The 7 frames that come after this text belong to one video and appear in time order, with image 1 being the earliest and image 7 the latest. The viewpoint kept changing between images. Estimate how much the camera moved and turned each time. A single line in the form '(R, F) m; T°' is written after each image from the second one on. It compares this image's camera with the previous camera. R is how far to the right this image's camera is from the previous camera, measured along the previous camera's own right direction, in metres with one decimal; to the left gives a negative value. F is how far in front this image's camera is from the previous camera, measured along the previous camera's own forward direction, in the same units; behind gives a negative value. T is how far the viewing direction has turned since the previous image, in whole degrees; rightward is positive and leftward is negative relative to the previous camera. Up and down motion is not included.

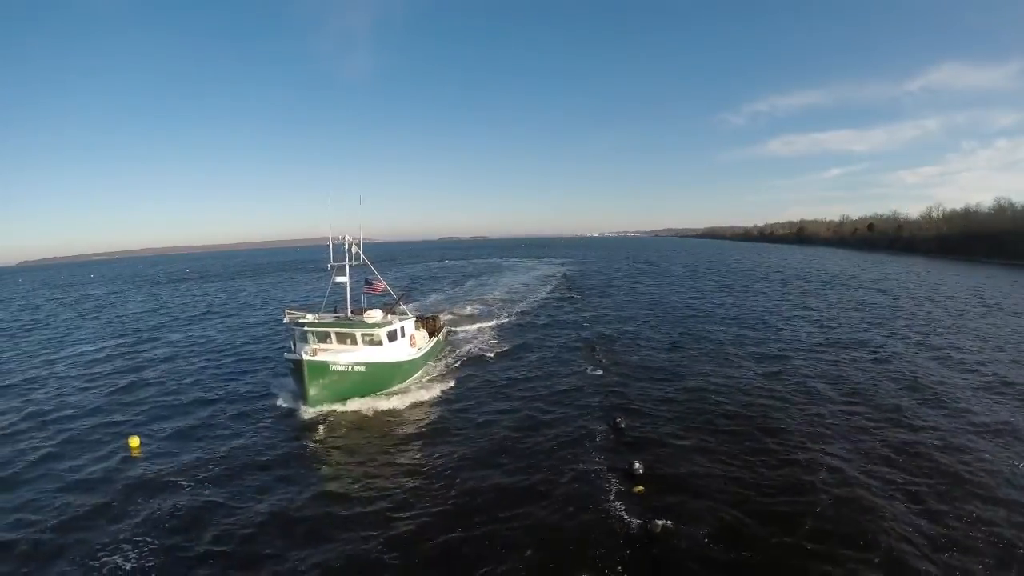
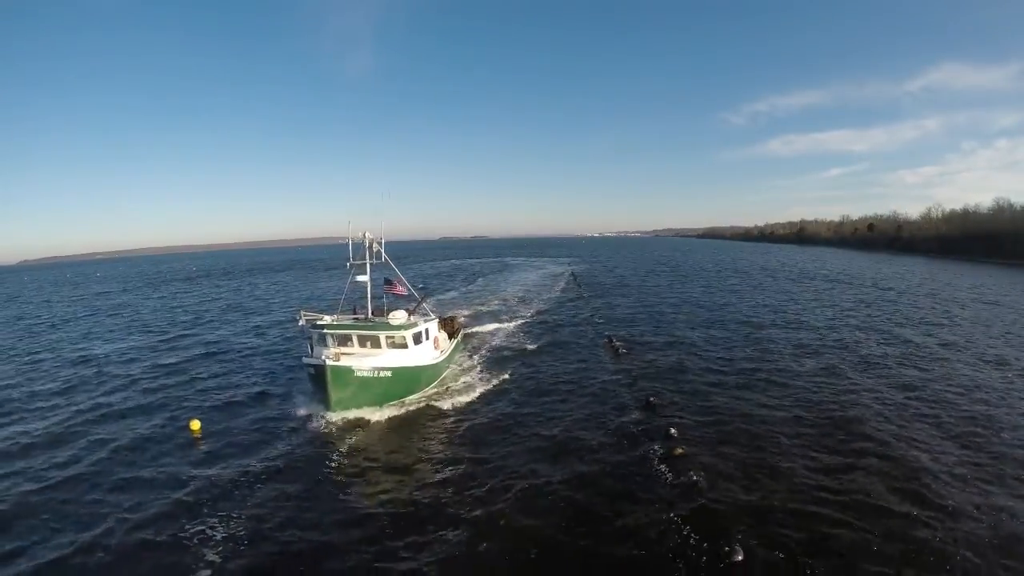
(-1.1, -1.0) m; 0°
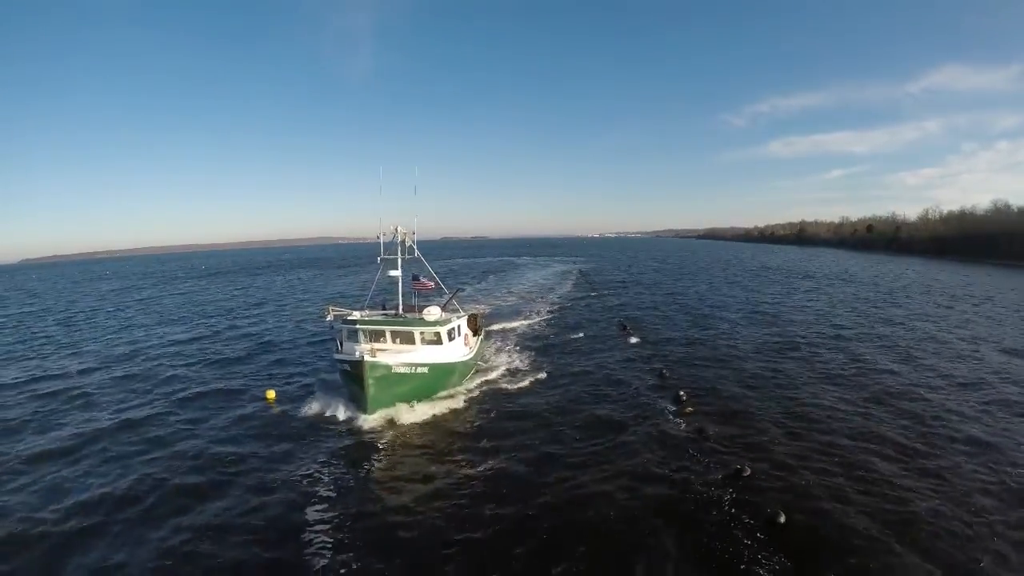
(-1.1, -2.4) m; 0°
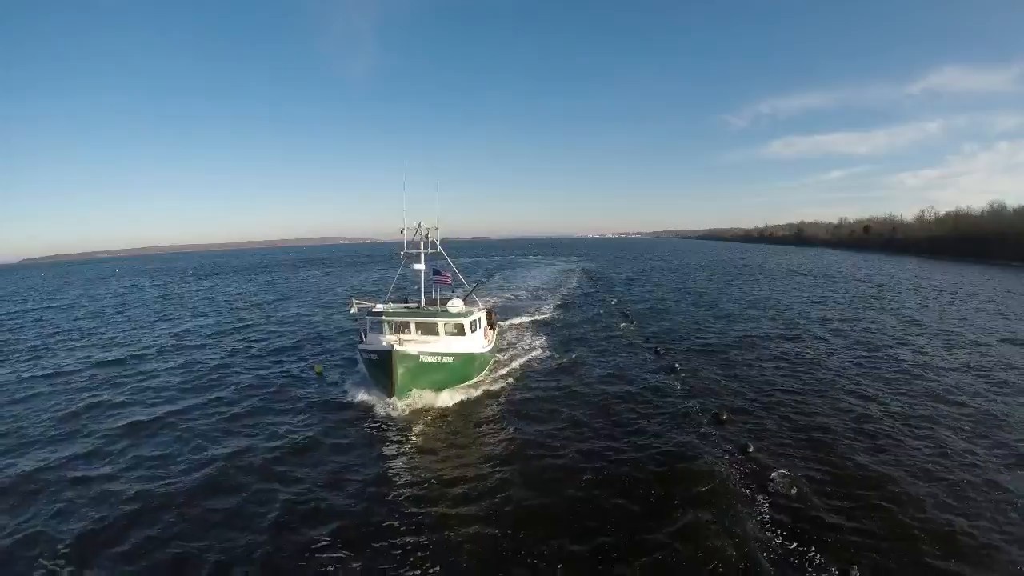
(-0.8, -2.6) m; 0°
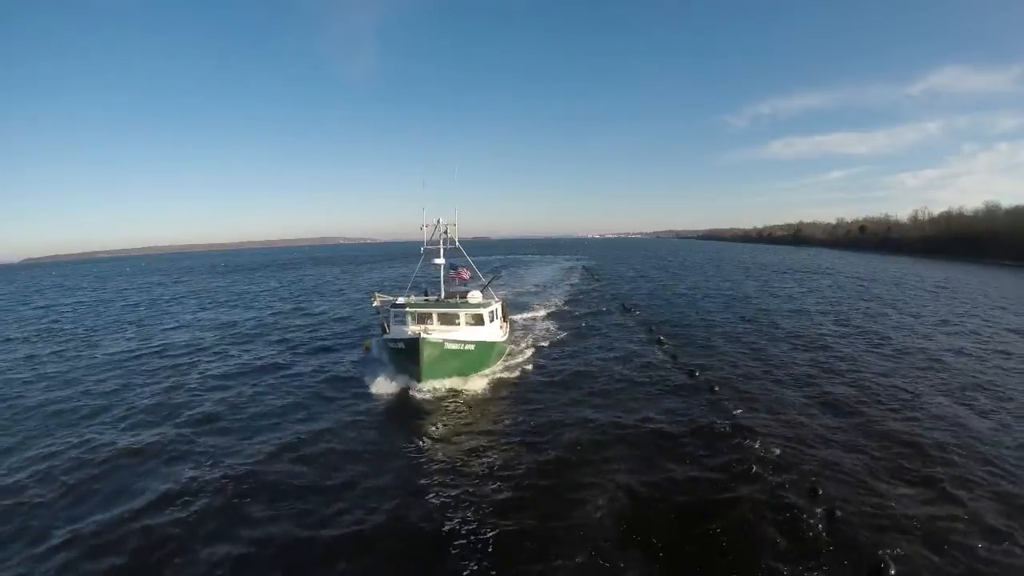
(-0.6, -3.2) m; 0°
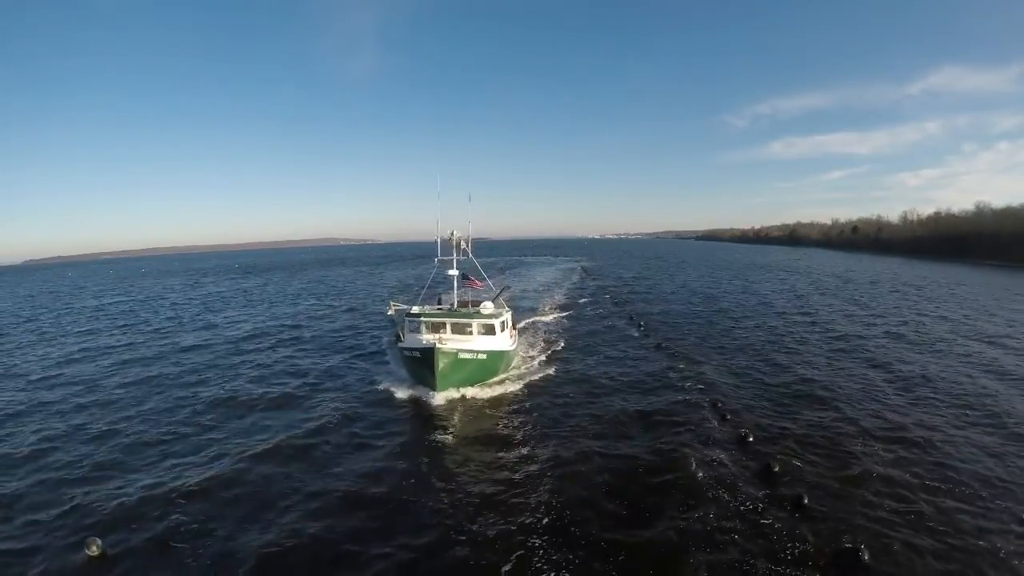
(-0.4, -5.1) m; 0°
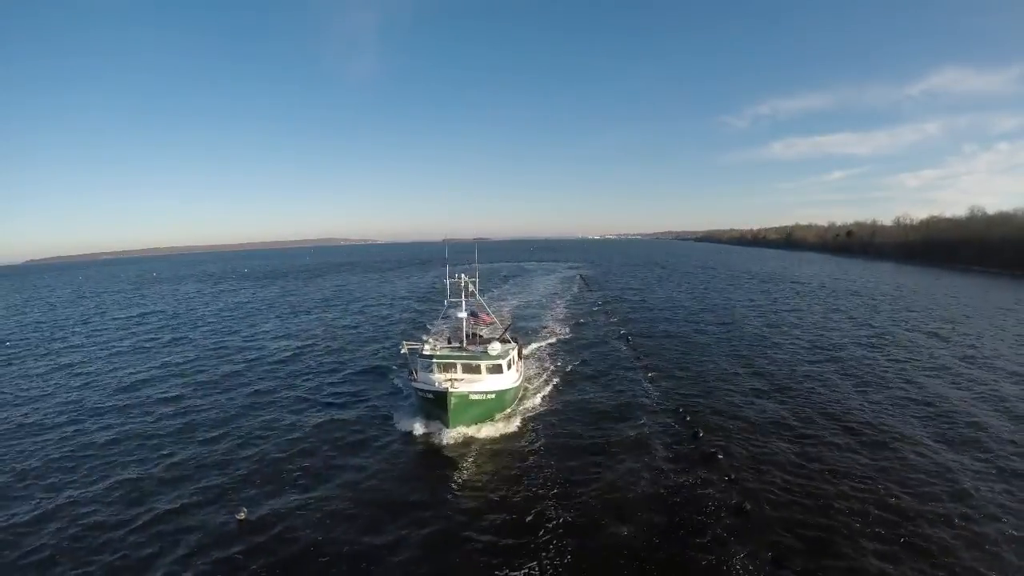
(-0.3, -3.3) m; 0°
